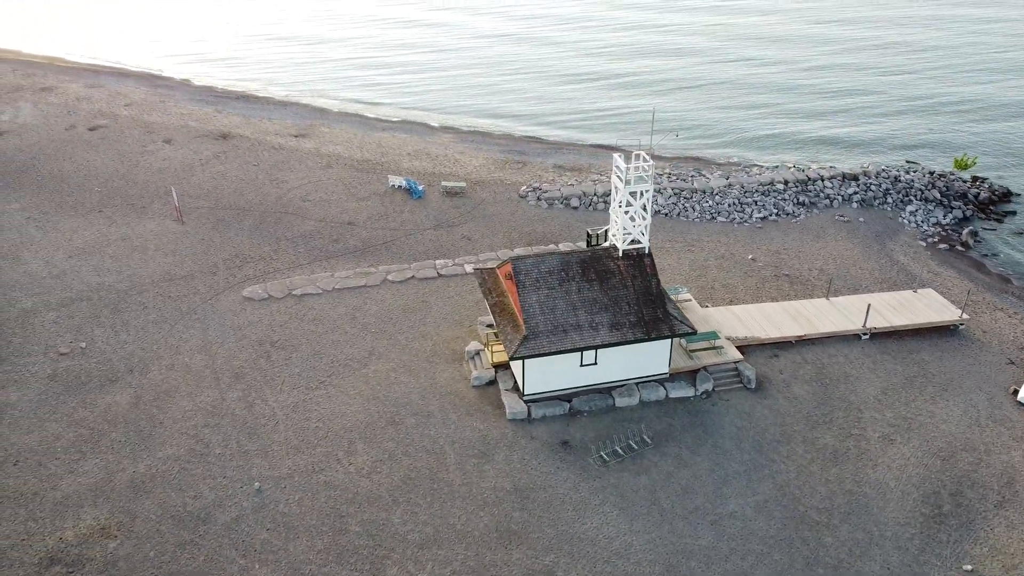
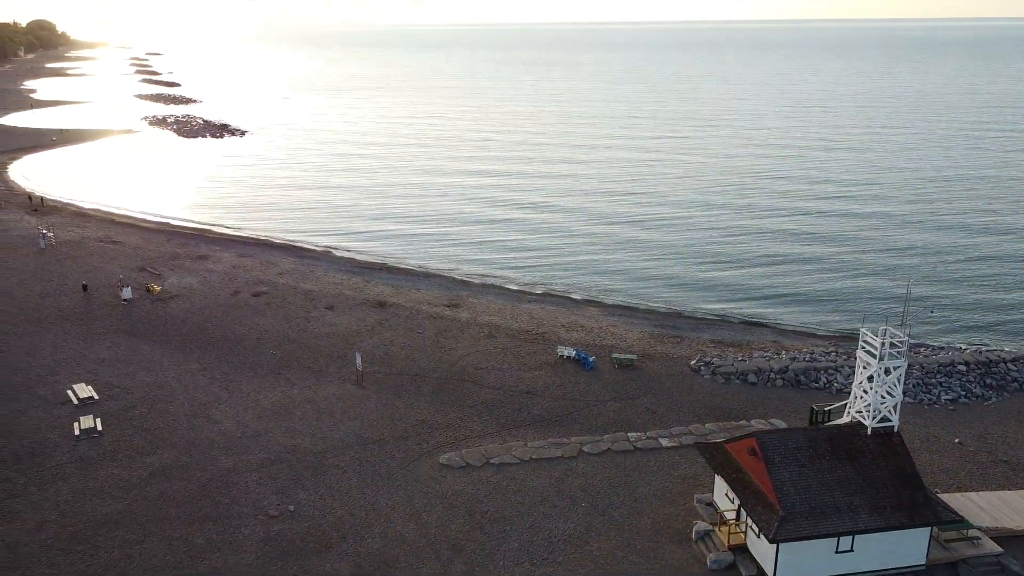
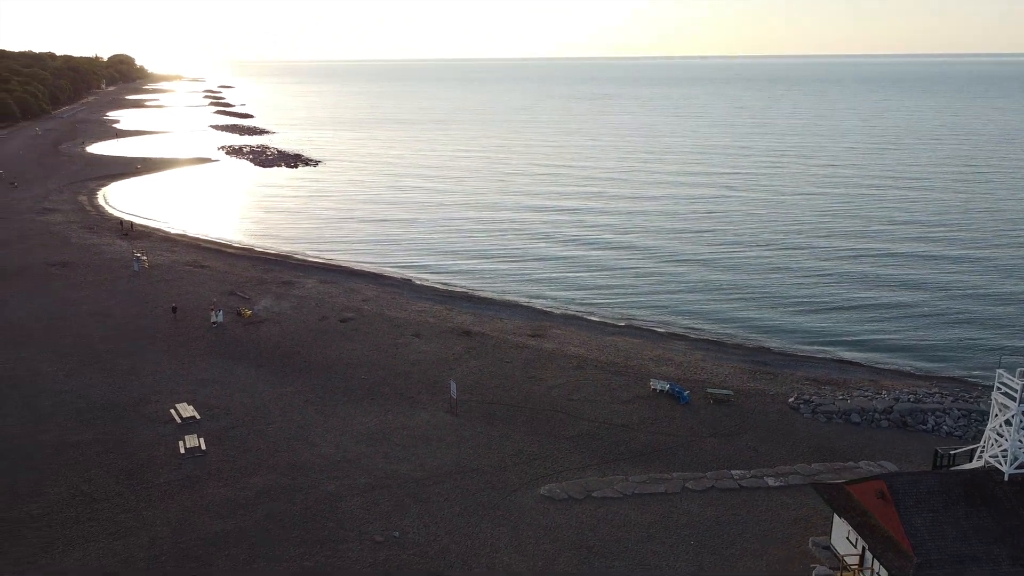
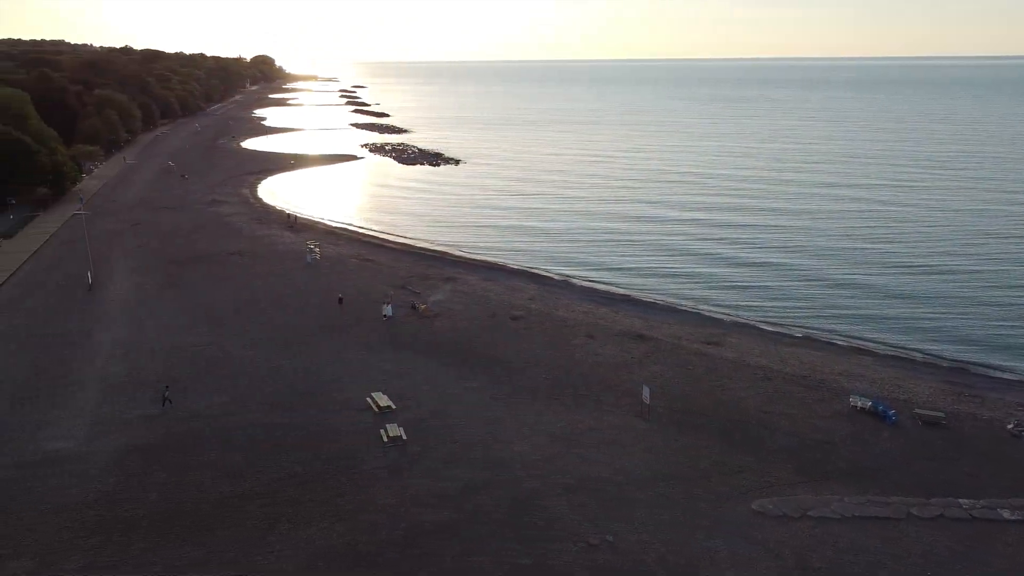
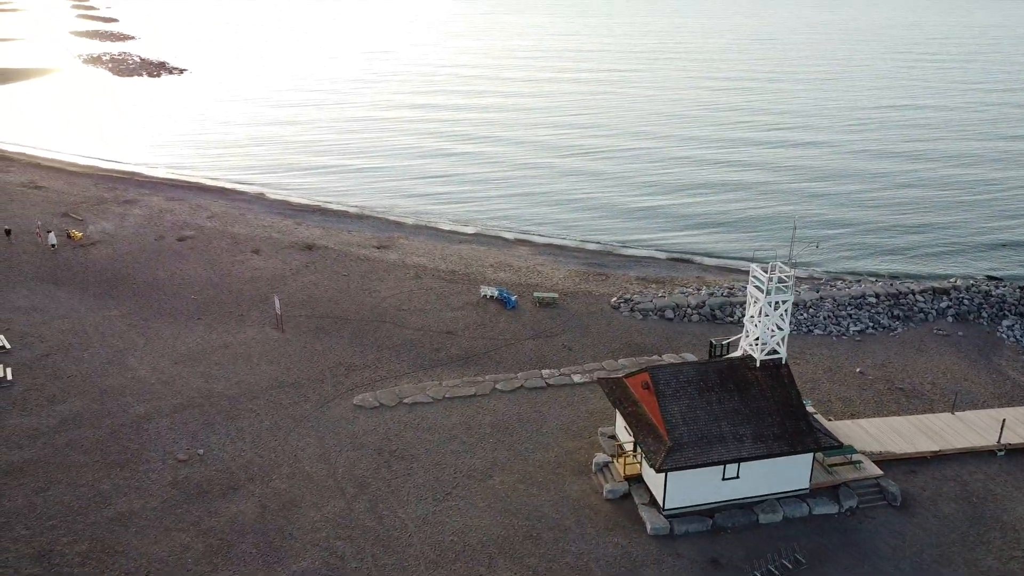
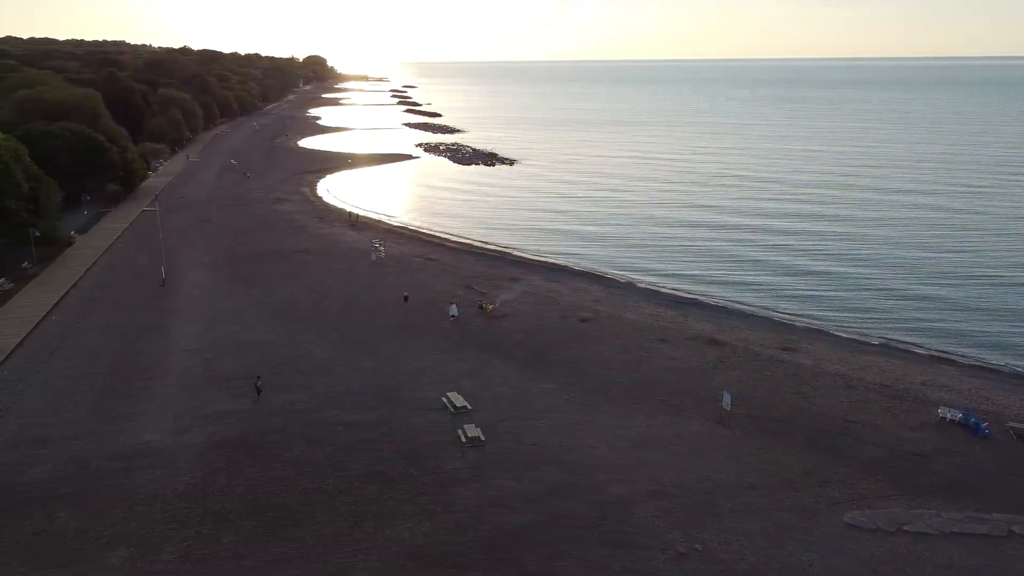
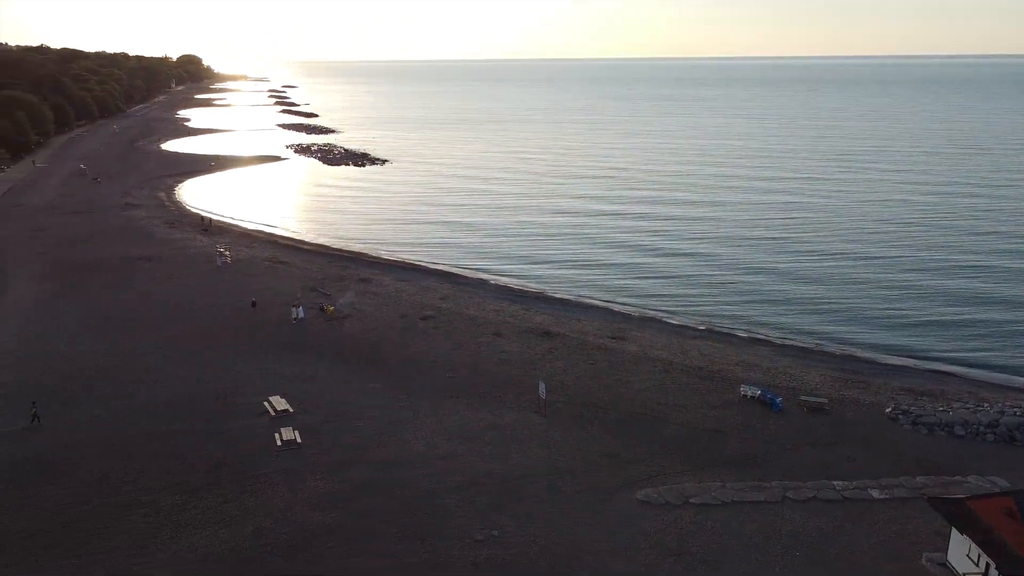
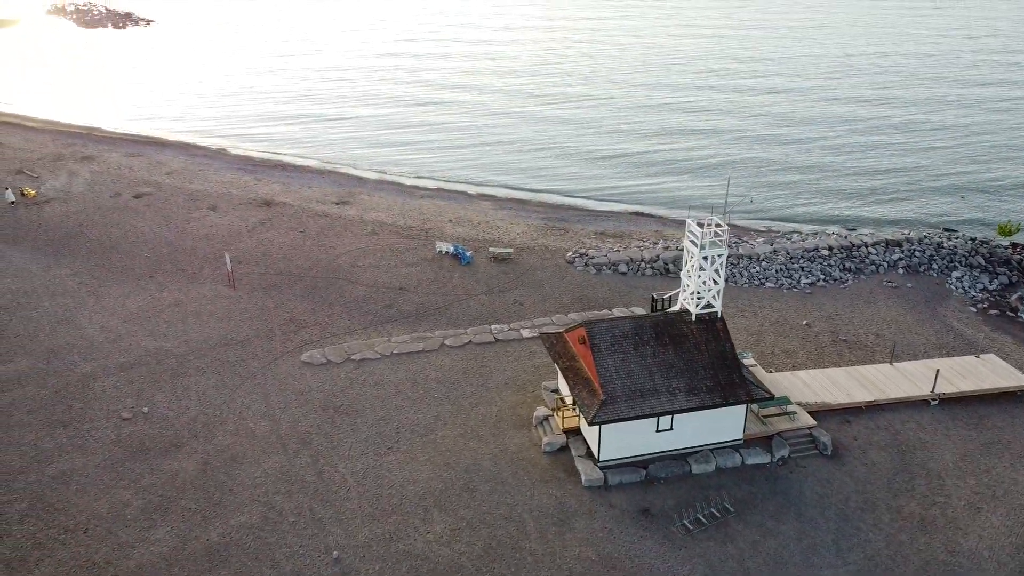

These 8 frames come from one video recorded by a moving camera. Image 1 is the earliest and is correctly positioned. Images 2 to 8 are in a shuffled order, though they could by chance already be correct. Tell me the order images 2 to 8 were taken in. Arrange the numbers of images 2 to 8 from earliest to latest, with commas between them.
8, 5, 2, 3, 7, 4, 6
